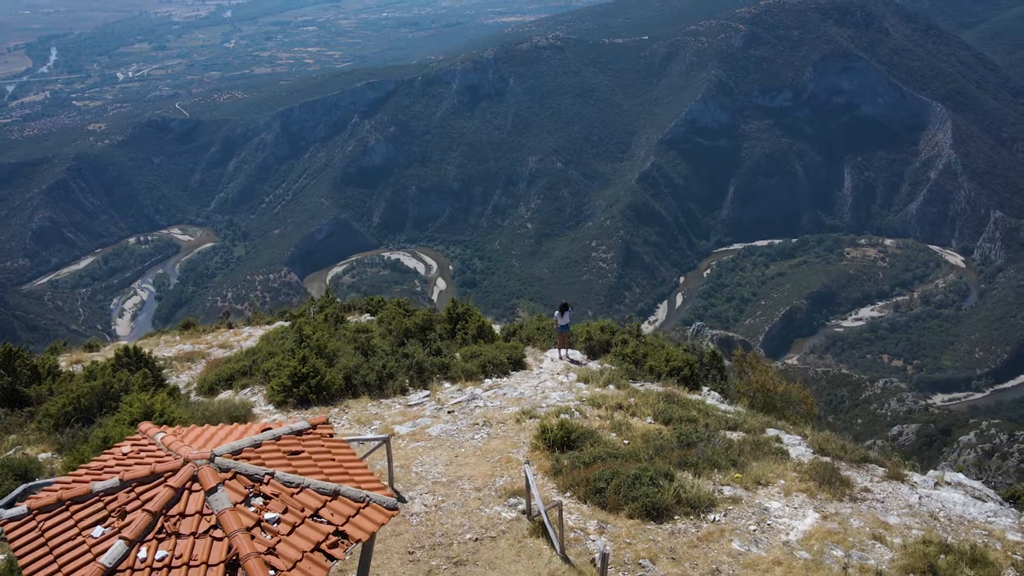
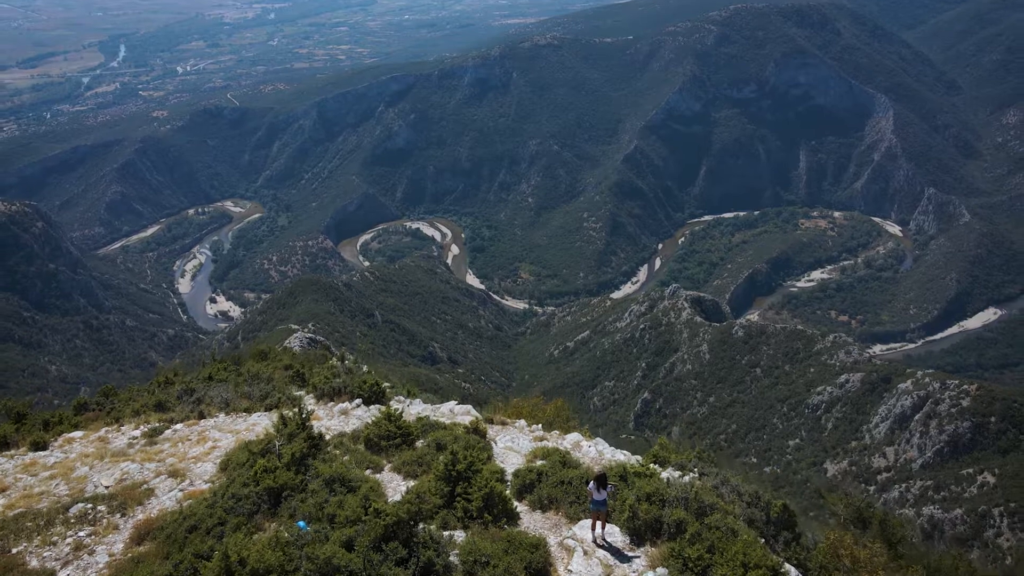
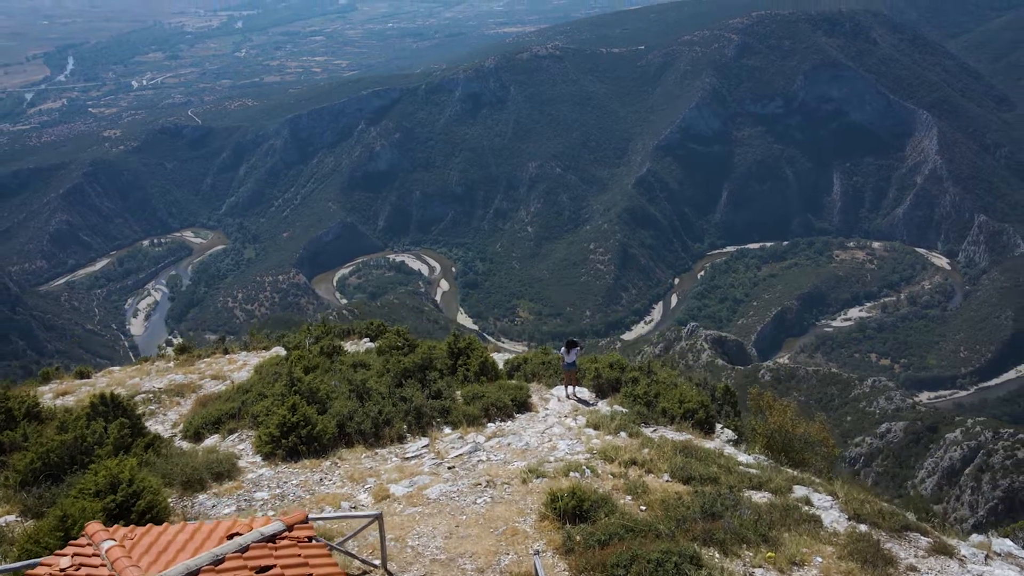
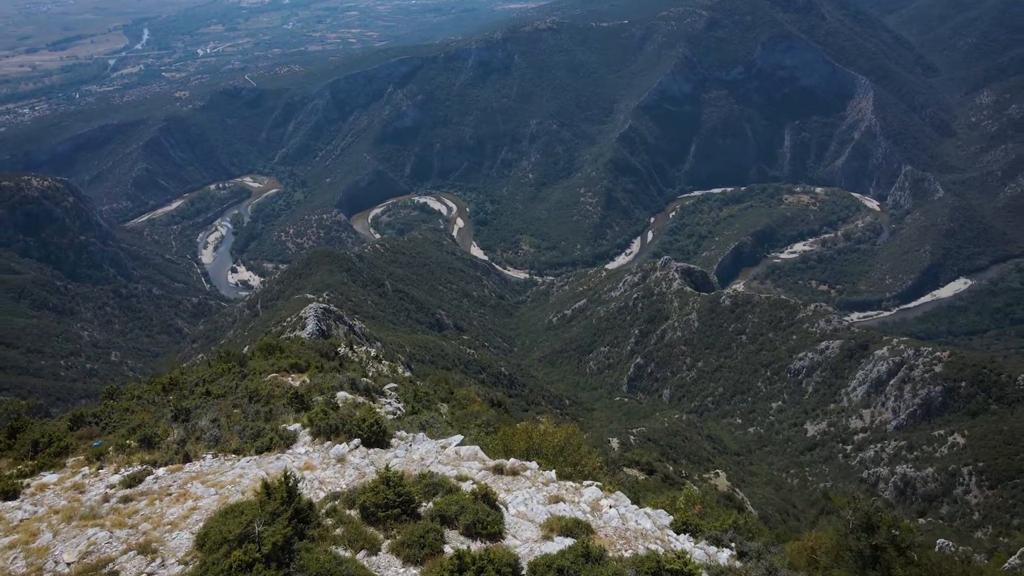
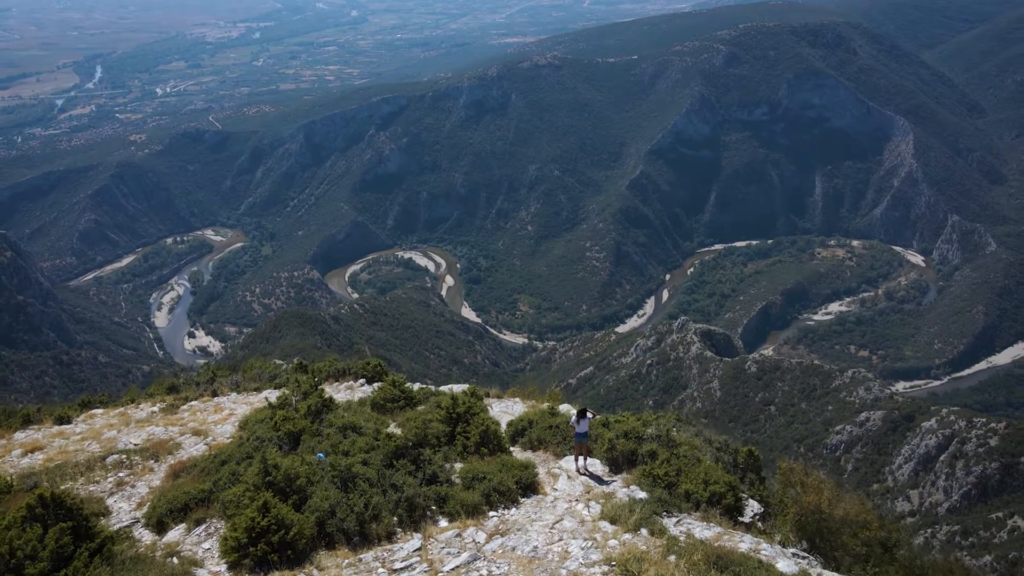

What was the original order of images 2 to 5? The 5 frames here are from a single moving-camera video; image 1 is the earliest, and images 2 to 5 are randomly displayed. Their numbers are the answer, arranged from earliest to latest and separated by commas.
3, 5, 2, 4
